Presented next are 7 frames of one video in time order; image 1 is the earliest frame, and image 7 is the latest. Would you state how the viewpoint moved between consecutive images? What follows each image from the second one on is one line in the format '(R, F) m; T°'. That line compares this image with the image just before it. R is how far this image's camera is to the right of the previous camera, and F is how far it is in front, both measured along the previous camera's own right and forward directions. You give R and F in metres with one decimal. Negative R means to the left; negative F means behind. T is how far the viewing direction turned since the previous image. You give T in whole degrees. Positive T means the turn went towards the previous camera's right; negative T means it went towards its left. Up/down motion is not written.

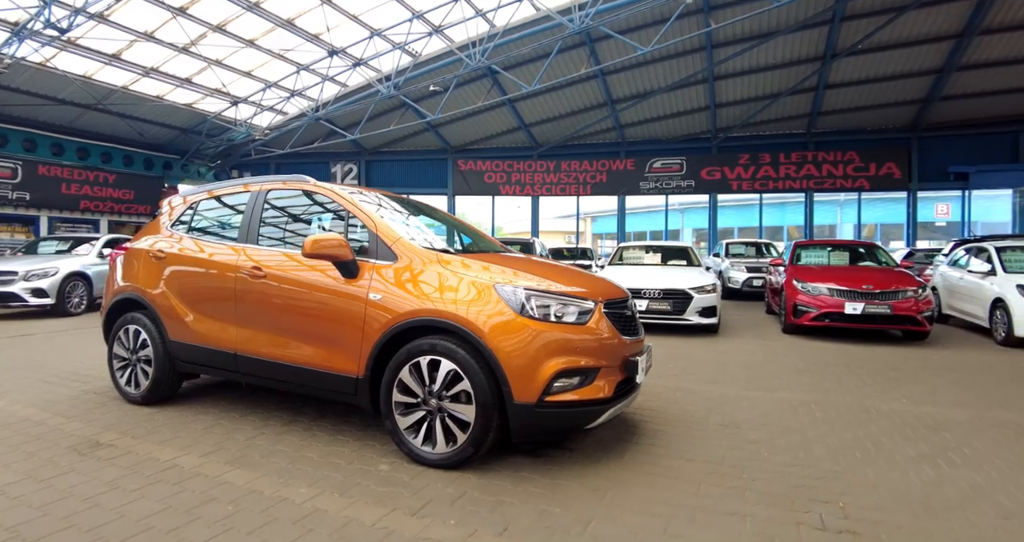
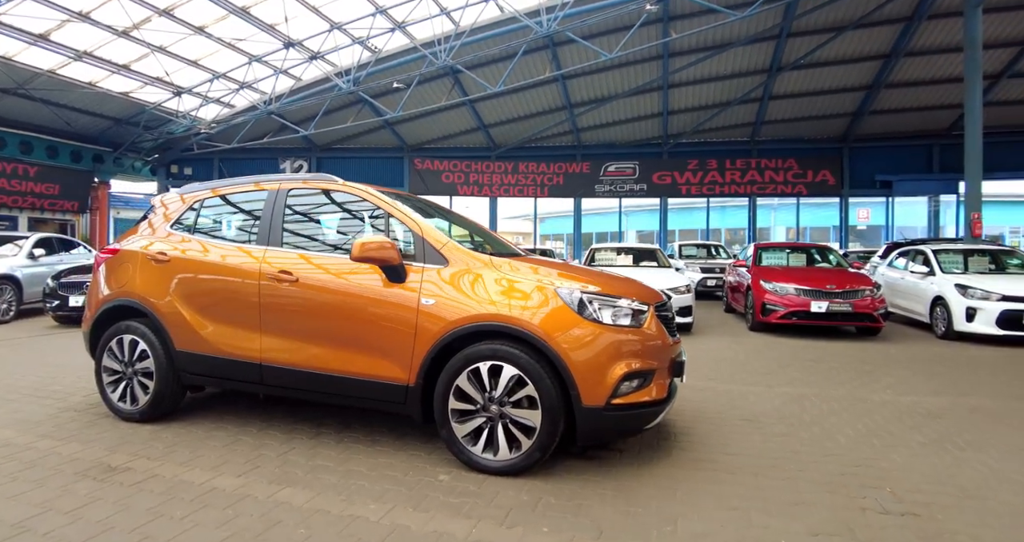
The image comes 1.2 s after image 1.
(-0.7, +0.1) m; +7°
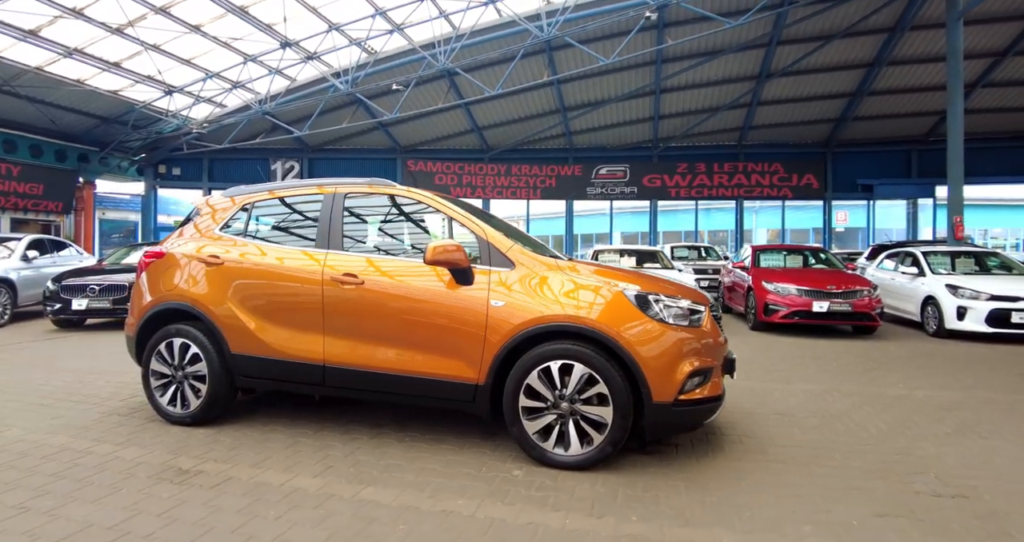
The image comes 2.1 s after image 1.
(-0.5, -0.1) m; +2°
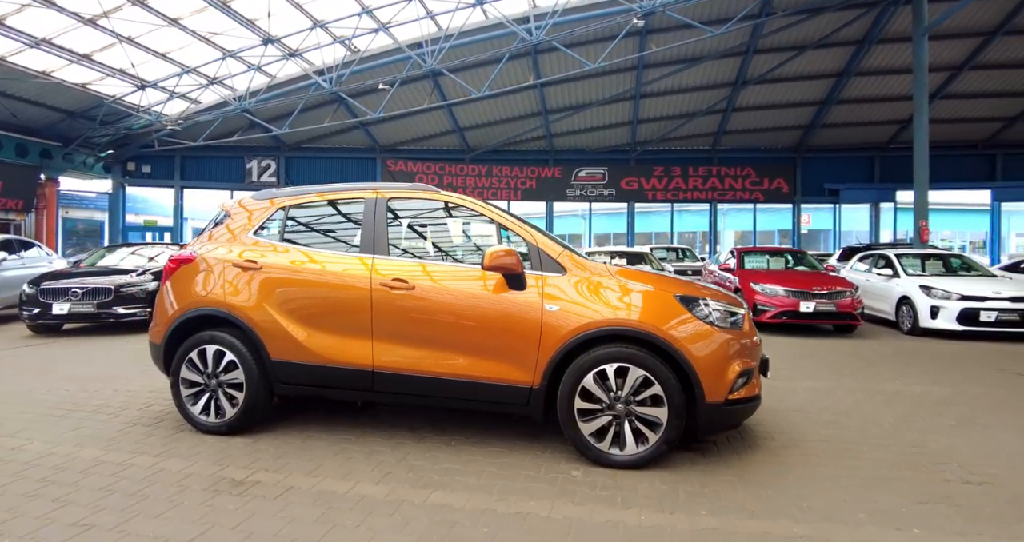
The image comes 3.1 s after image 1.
(-0.5, 0.0) m; +4°
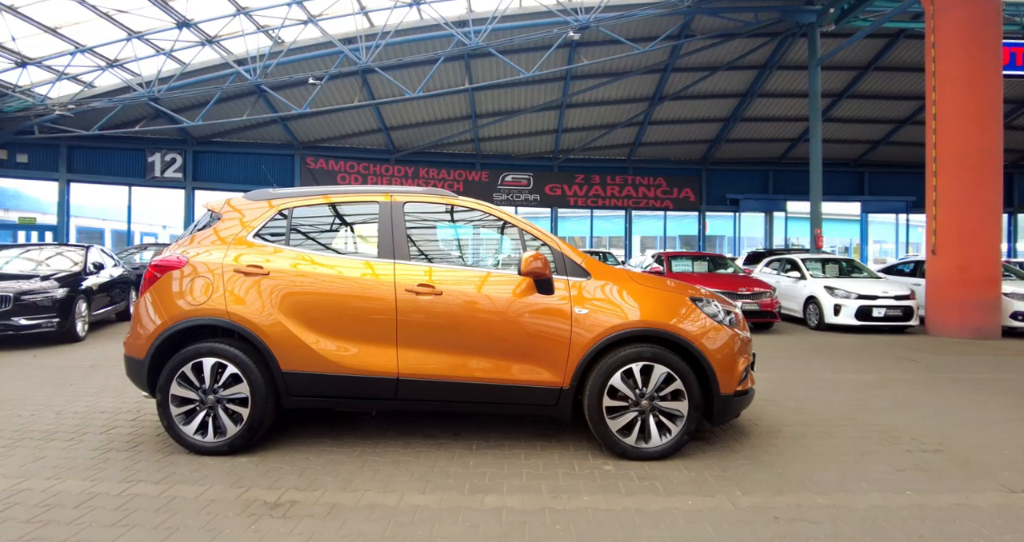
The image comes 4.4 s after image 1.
(-0.8, 0.0) m; +10°
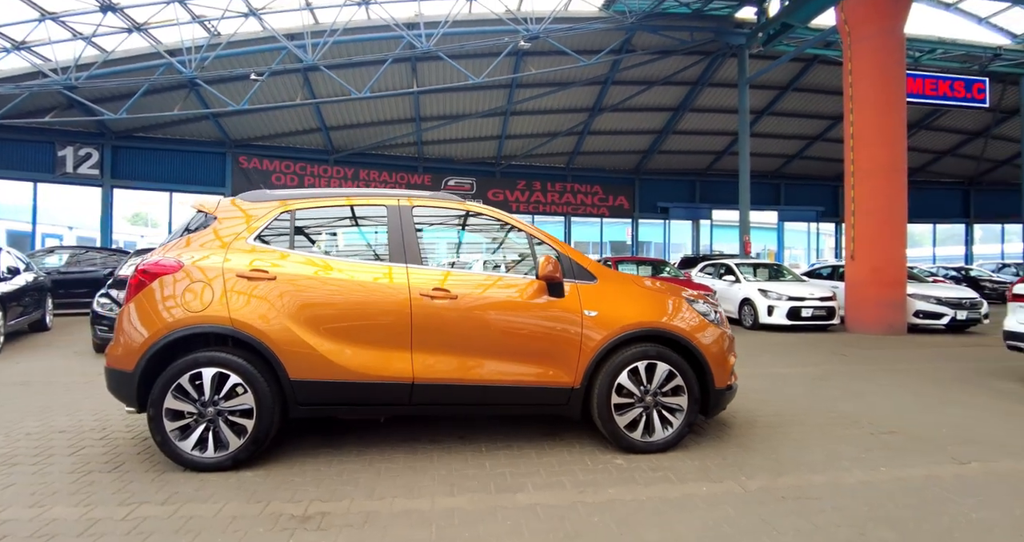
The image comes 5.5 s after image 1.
(-0.5, -0.1) m; +8°
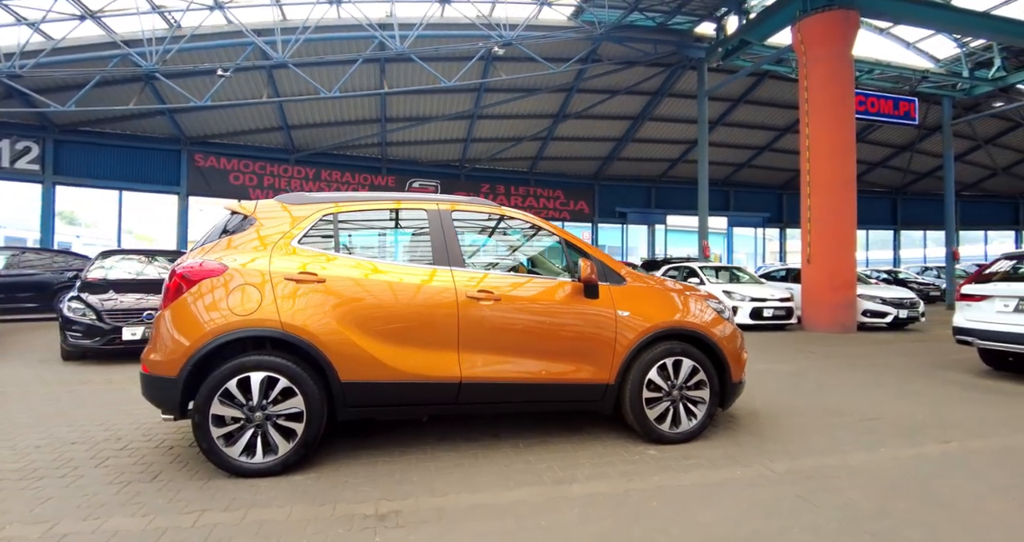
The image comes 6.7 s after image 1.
(-0.6, -0.1) m; +5°
